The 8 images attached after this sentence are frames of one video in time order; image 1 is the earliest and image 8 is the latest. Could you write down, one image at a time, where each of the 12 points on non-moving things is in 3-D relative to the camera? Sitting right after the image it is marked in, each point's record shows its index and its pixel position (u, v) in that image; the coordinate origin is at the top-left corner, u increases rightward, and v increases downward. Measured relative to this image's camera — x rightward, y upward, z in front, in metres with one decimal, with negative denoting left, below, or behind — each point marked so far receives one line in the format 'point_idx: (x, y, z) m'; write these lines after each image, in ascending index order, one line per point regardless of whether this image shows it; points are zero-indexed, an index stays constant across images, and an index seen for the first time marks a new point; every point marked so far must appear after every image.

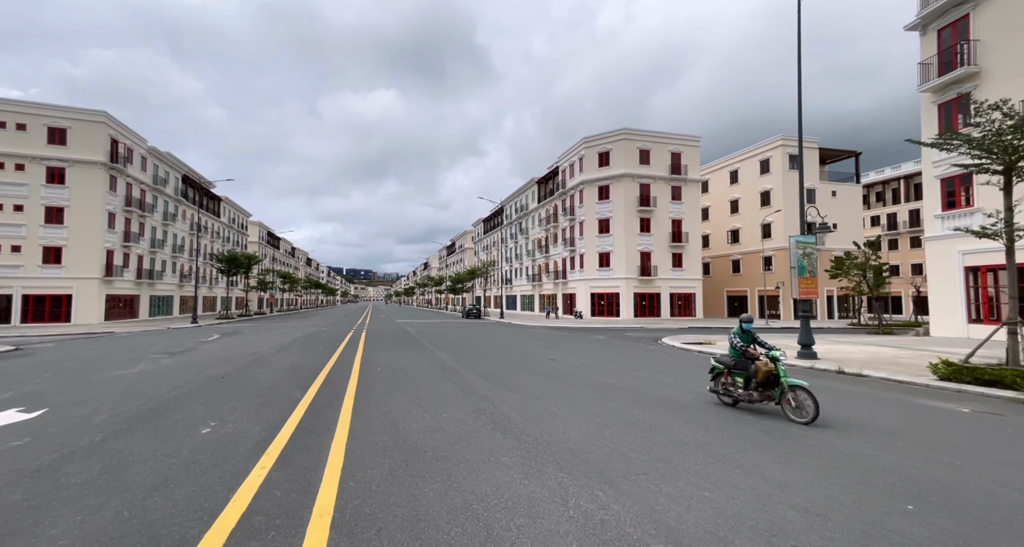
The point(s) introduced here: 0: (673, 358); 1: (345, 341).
0: (+5.2, -2.7, +13.1) m
1: (-8.1, -3.2, +19.4) m
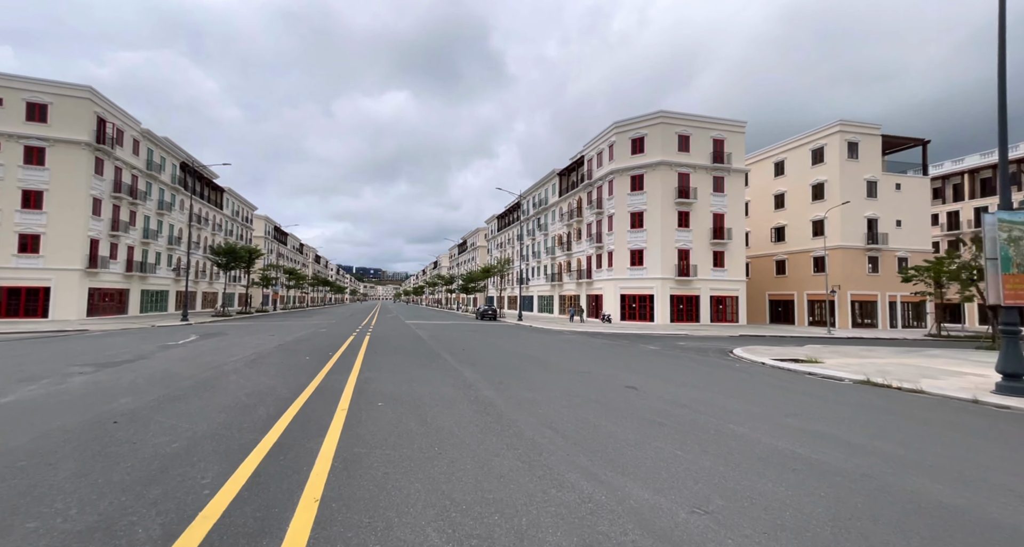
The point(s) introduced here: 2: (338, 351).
0: (+6.6, -2.6, +9.1) m
1: (-6.6, -2.9, +15.8) m
2: (-6.5, -2.8, +14.9) m
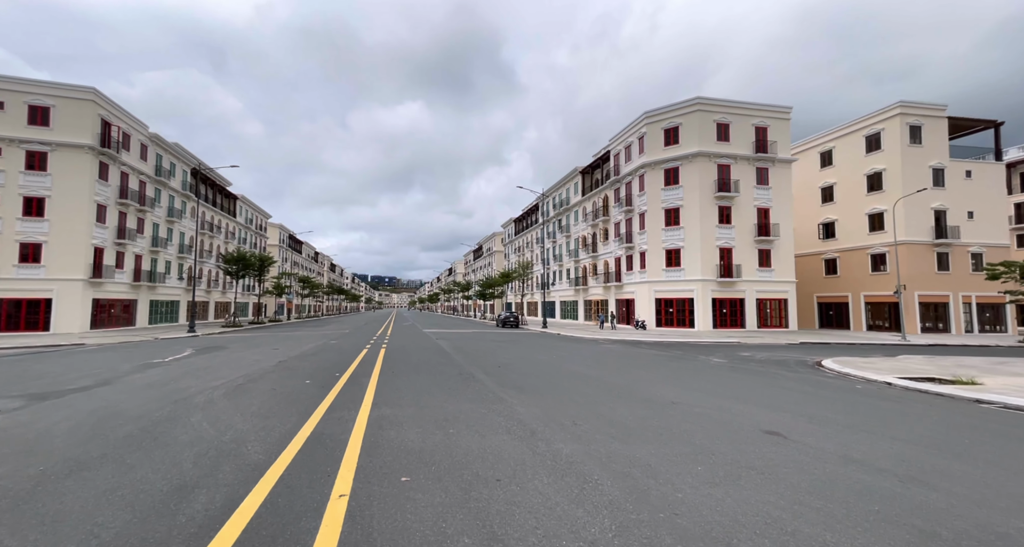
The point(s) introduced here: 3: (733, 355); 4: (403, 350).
0: (+7.8, -2.4, +6.2) m
1: (-5.2, -3.0, +13.3) m
2: (-5.1, -2.9, +12.4) m
3: (+9.8, -3.6, +17.7) m
4: (-5.0, -3.5, +18.1) m
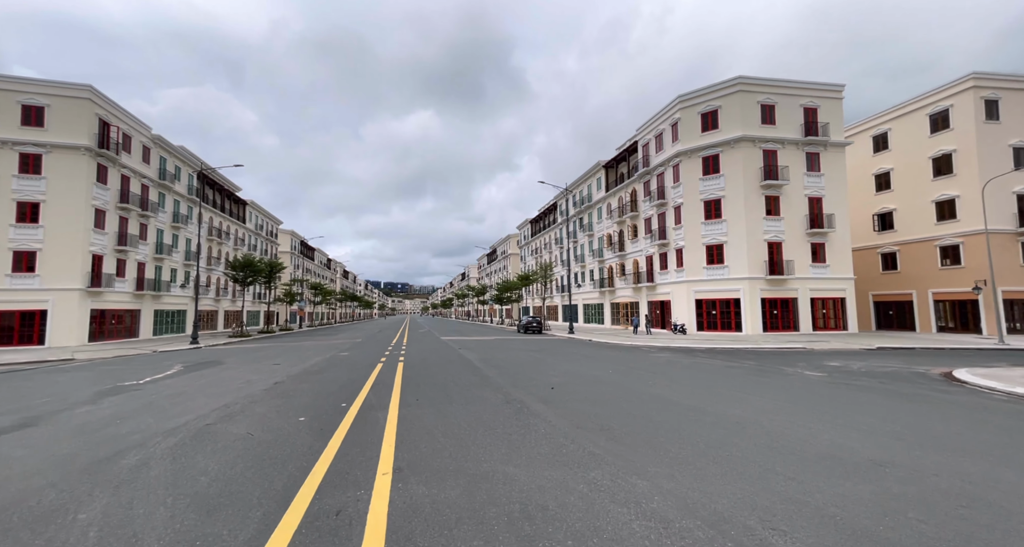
0: (+8.9, -2.0, +3.2) m
1: (-3.8, -2.9, +10.7) m
2: (-3.7, -2.9, +9.8) m
3: (+11.3, -3.4, +14.7) m
4: (-3.5, -3.5, +15.5) m
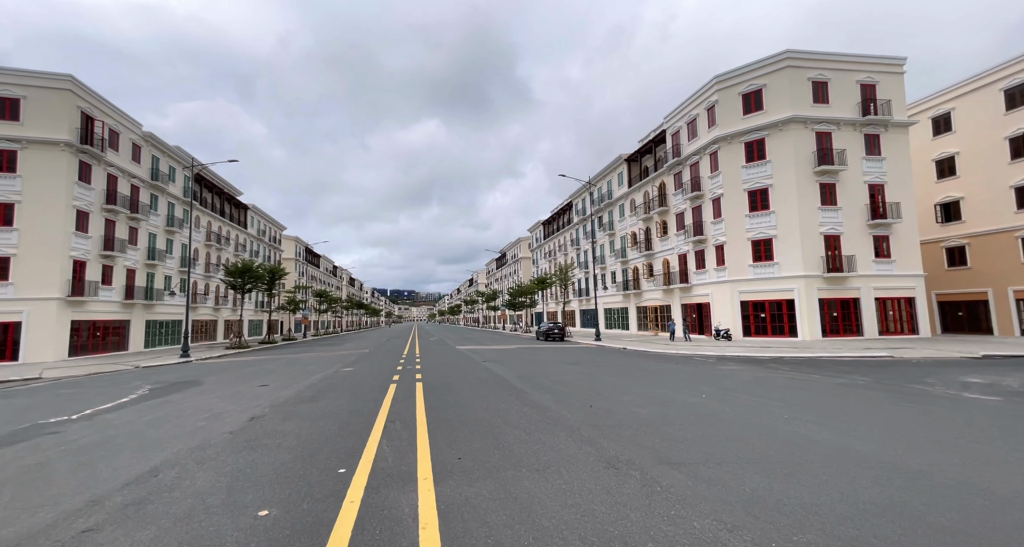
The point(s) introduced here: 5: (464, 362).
0: (+10.1, -1.6, 0.0) m
1: (-2.5, -2.8, +7.6) m
2: (-2.5, -2.7, +6.7) m
3: (+12.7, -3.1, +11.4) m
4: (-2.1, -3.4, +12.4) m
5: (-2.2, -4.0, +17.8) m
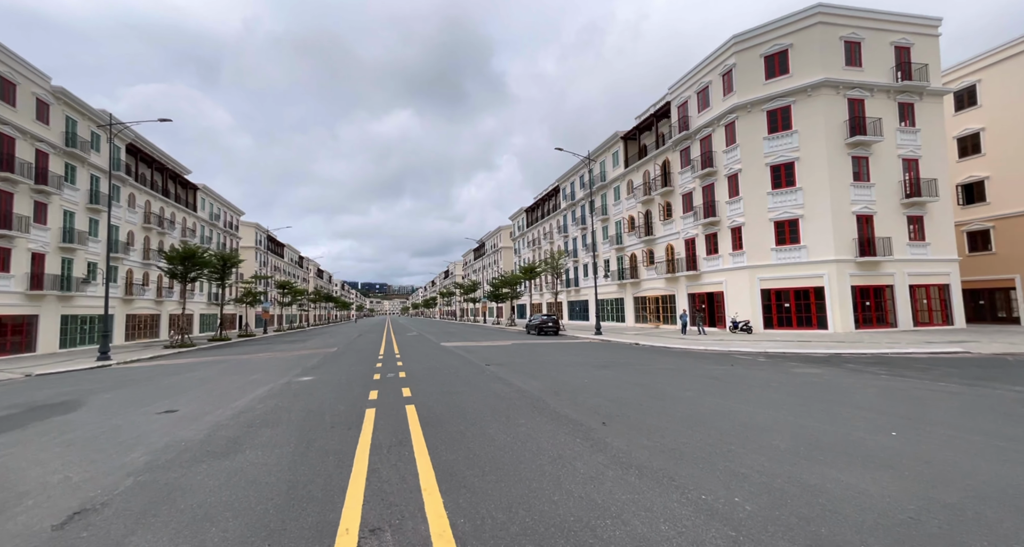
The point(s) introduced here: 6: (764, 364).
0: (+11.5, -1.2, -3.1) m
1: (-1.6, -2.2, +3.7) m
2: (-1.4, -2.2, +2.8) m
3: (+13.4, -2.4, +8.5) m
4: (-1.5, -2.8, +8.5) m
5: (-1.9, -3.2, +13.9) m
6: (+8.5, -3.1, +13.5) m
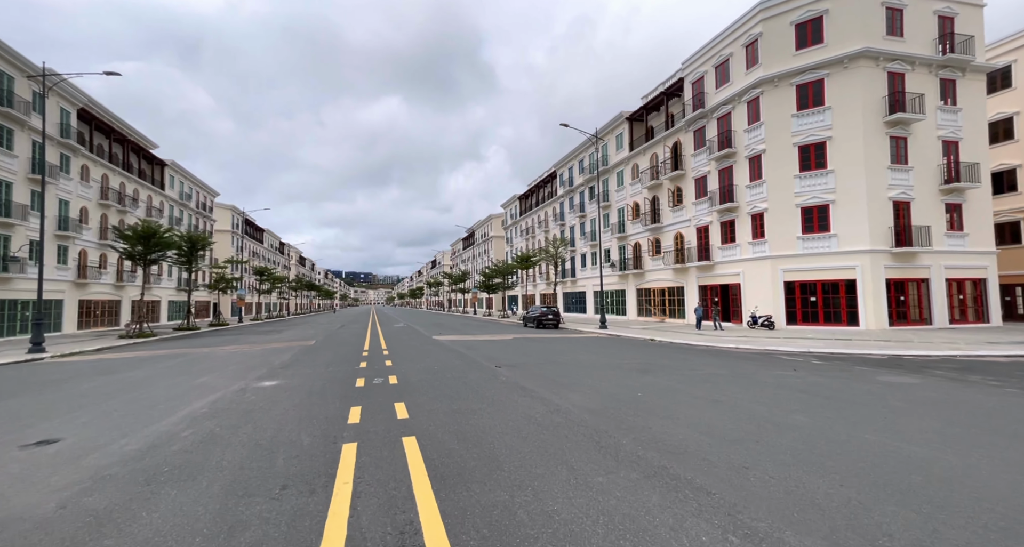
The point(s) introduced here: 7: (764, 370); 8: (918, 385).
0: (+12.5, -1.2, -5.2) m
1: (-0.8, -1.9, +1.2) m
2: (-0.6, -1.9, +0.3) m
3: (+14.0, -2.2, +6.4) m
4: (-0.9, -2.3, +6.0) m
5: (-1.5, -2.7, +11.4) m
6: (+8.9, -2.7, +11.3) m
7: (+6.9, -2.6, +10.8) m
8: (+9.1, -2.5, +8.8) m
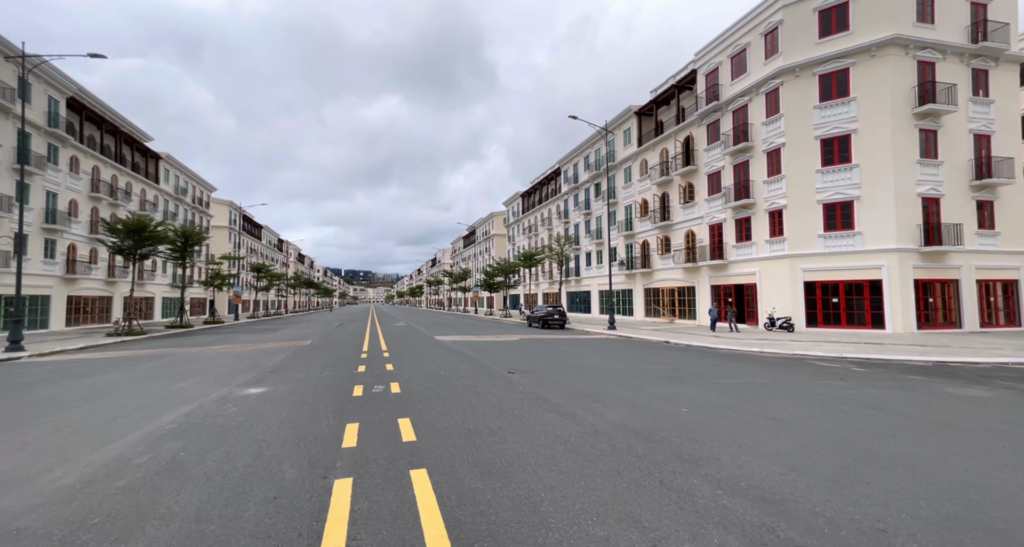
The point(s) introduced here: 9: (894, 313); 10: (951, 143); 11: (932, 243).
0: (+12.9, -1.2, -6.3) m
1: (-0.4, -1.8, +0.1) m
2: (-0.2, -1.8, -0.8) m
3: (+14.4, -2.2, +5.4) m
4: (-0.5, -2.2, +4.9) m
5: (-1.1, -2.5, +10.3) m
6: (+9.3, -2.6, +10.3) m
7: (+7.3, -2.6, +9.7) m
8: (+9.5, -2.4, +7.7) m
9: (+18.5, -1.8, +19.2) m
10: (+22.0, +6.5, +19.9) m
11: (+20.6, +1.5, +19.5) m
